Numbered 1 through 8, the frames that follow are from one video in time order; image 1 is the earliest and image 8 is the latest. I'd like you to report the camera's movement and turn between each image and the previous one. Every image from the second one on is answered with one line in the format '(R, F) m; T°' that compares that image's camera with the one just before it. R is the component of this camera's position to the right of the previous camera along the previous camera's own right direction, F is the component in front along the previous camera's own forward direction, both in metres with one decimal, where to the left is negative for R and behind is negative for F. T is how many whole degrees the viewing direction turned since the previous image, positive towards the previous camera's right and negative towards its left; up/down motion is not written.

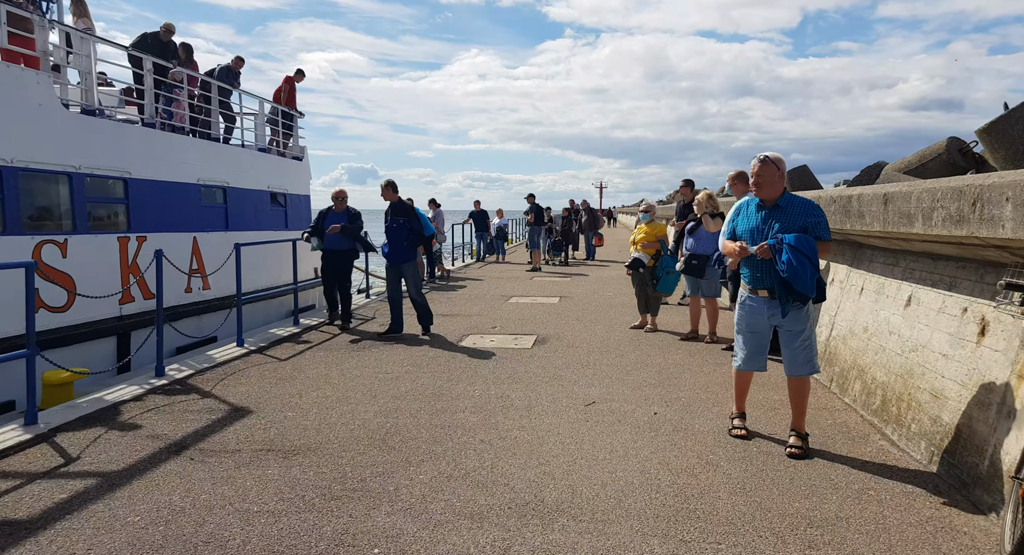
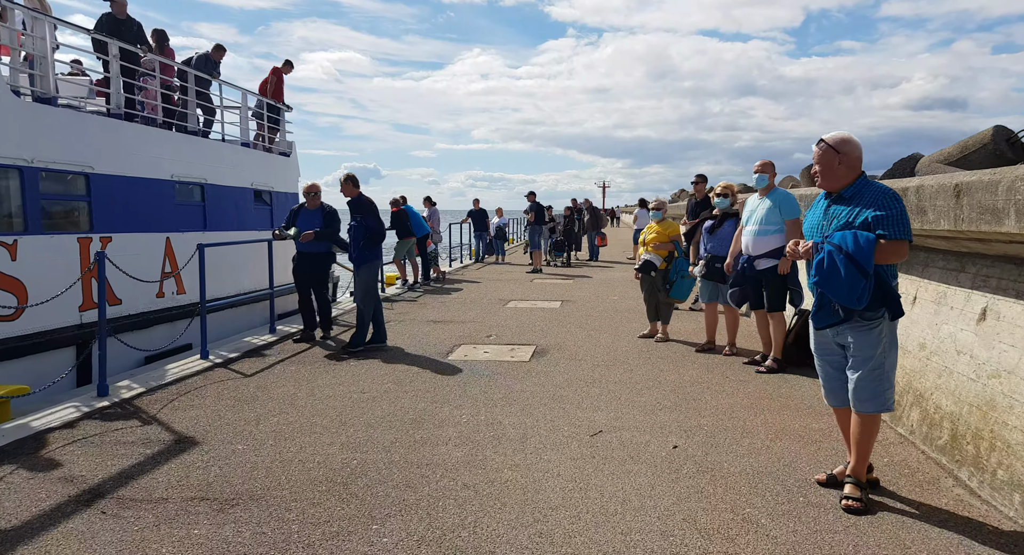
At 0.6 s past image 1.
(+0.1, +0.8) m; 0°
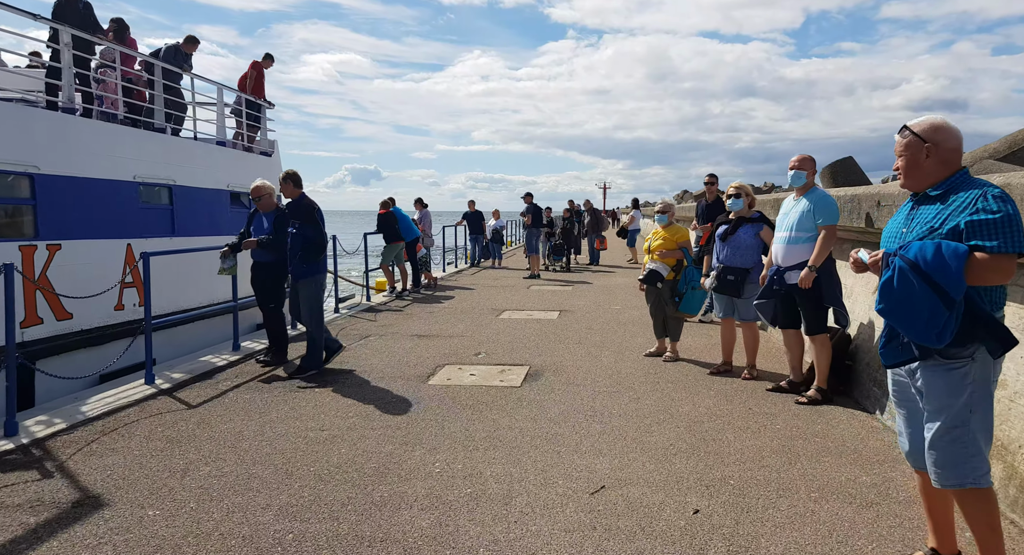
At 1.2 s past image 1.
(+0.1, +0.8) m; 0°
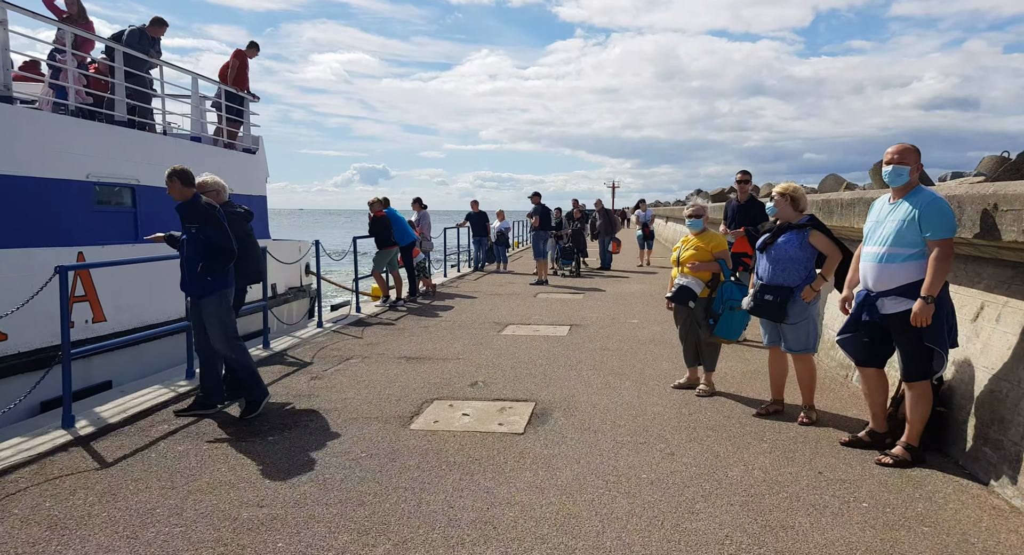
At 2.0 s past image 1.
(0.0, +1.1) m; -1°
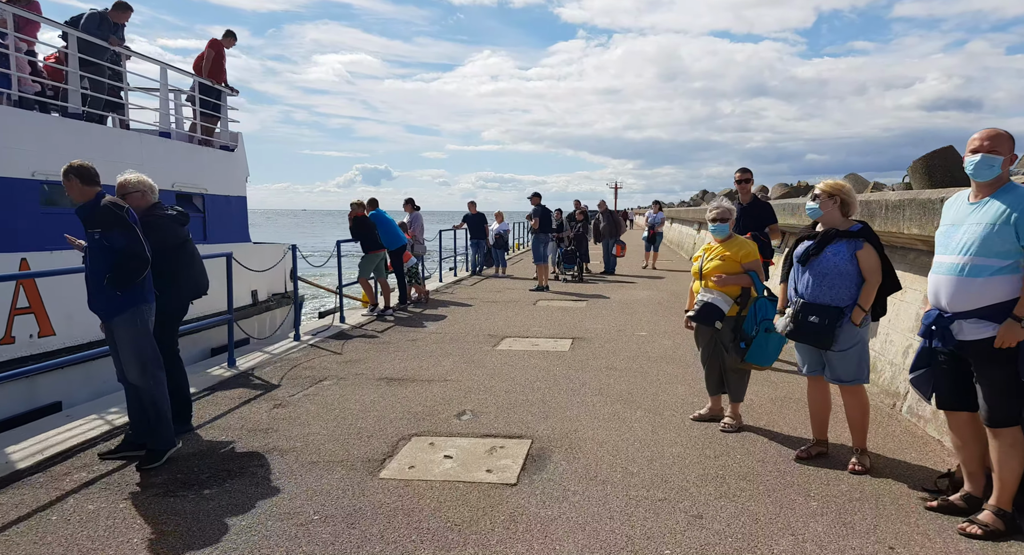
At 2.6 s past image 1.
(+0.1, +0.8) m; 0°
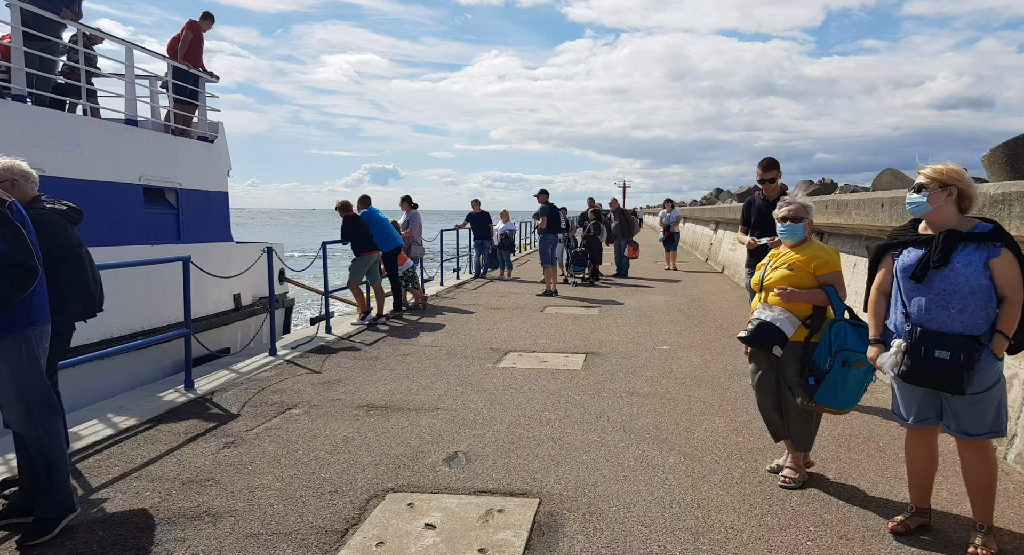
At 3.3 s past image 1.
(0.0, +1.0) m; -1°
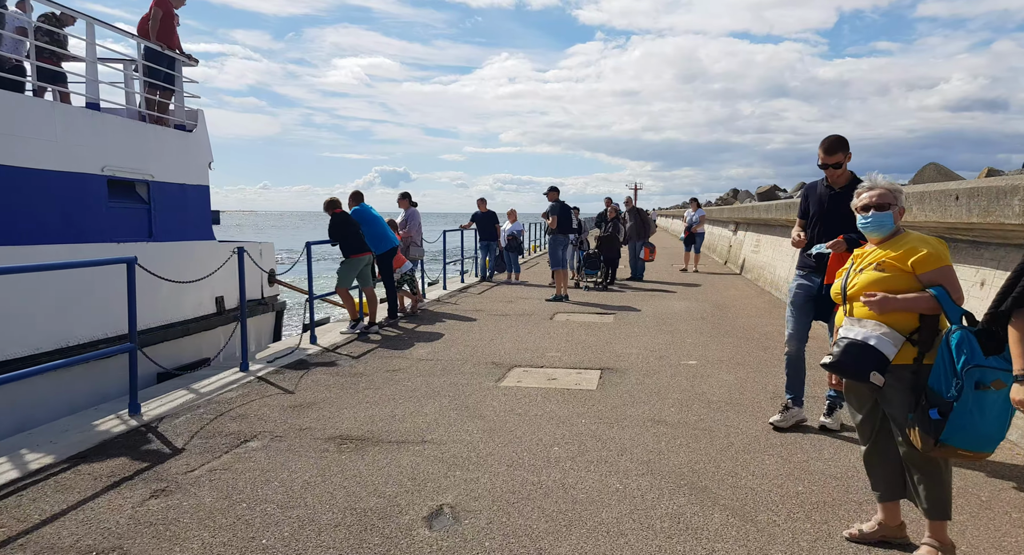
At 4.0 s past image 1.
(0.0, +0.9) m; -1°
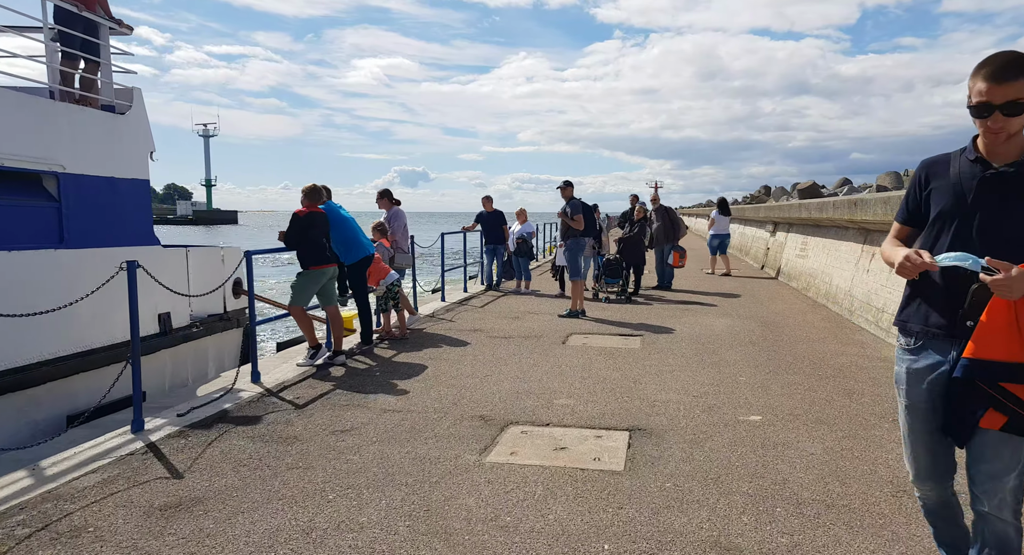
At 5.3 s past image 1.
(+0.2, +1.8) m; -2°
